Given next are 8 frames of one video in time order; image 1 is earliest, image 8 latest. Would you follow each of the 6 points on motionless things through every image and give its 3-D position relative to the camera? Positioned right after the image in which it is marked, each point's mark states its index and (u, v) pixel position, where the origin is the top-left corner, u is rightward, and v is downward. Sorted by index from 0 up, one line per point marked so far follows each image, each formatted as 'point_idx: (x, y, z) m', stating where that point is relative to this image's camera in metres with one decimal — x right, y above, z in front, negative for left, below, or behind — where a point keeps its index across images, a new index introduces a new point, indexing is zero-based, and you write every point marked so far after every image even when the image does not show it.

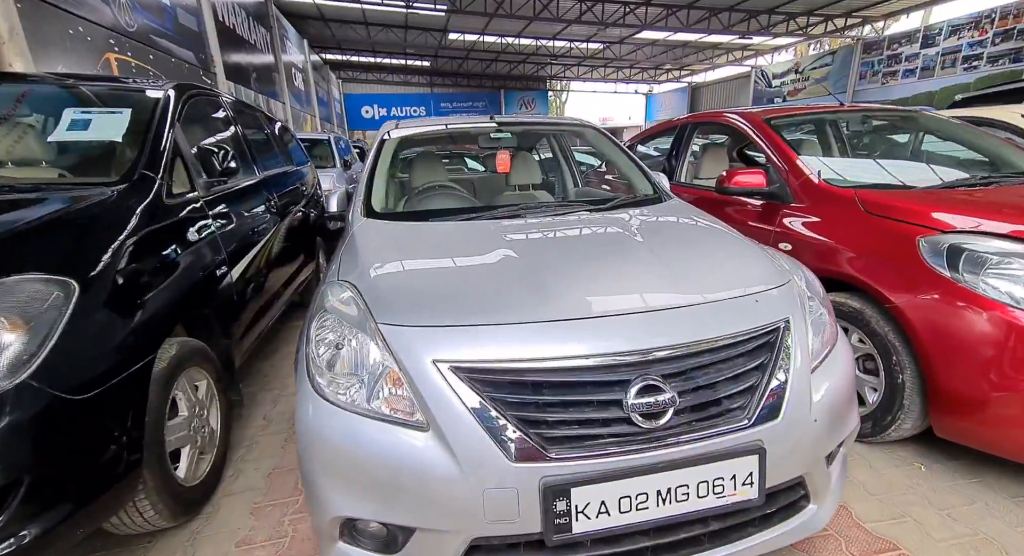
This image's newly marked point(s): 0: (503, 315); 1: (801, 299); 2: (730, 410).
0: (0.0, -0.1, +1.1) m
1: (+0.8, -0.1, +1.4) m
2: (+0.5, -0.3, +1.1) m
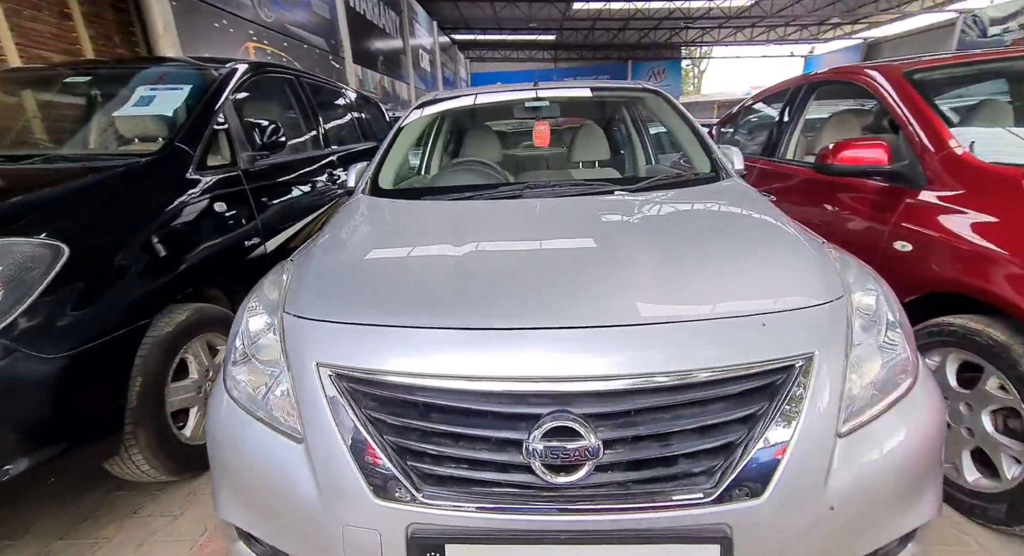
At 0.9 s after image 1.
0: (-0.2, -0.1, +0.9) m
1: (+0.7, -0.1, +1.0) m
2: (+0.3, -0.3, +0.8) m
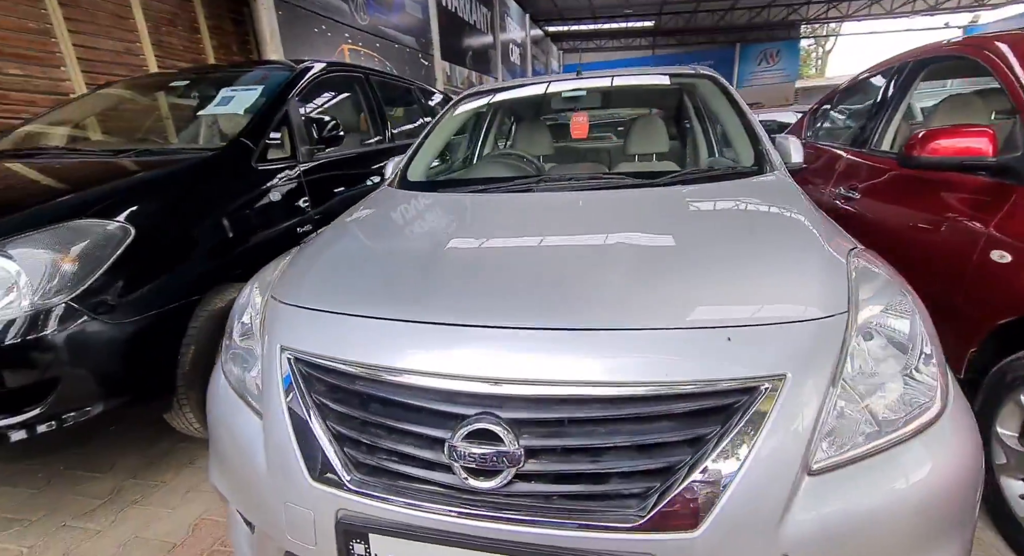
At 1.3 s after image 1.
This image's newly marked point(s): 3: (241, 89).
0: (-0.3, -0.1, +1.0) m
1: (+0.6, -0.1, +0.9) m
2: (+0.2, -0.3, +0.8) m
3: (-1.4, +1.0, +2.5) m
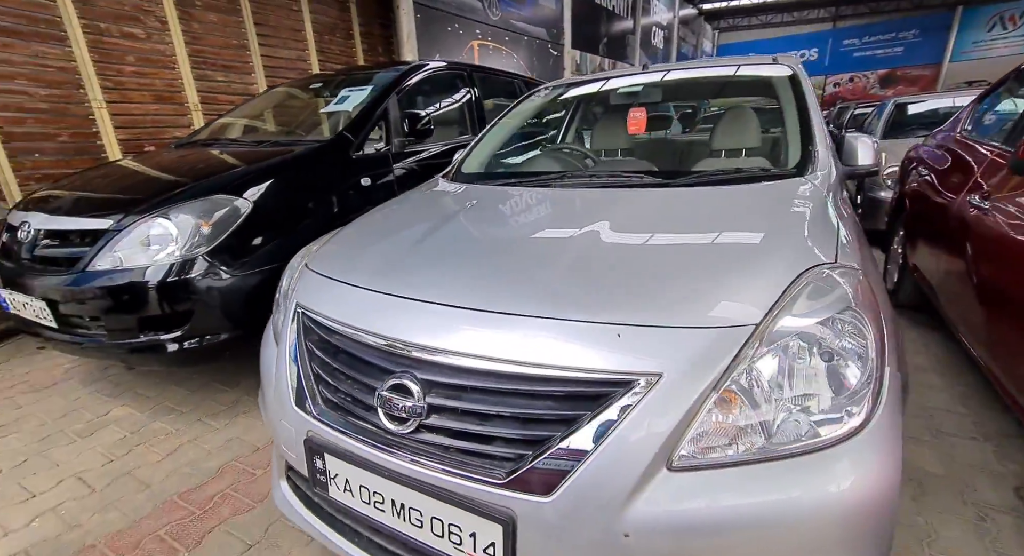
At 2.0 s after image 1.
0: (-0.4, 0.0, +1.2) m
1: (+0.4, -0.1, +0.9) m
2: (0.0, -0.3, +0.9) m
3: (-1.0, +1.1, +2.9) m
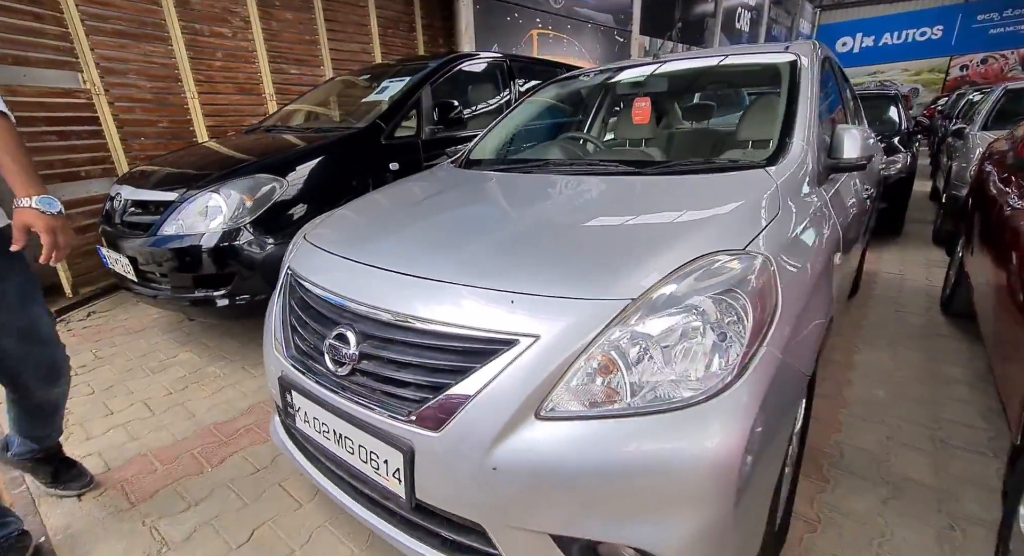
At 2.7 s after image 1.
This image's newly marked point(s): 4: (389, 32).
0: (-0.5, +0.1, +1.4) m
1: (+0.2, -0.1, +0.9) m
2: (-0.2, -0.3, +1.0) m
3: (-0.8, +1.3, +3.2) m
4: (-1.3, +2.6, +5.1) m
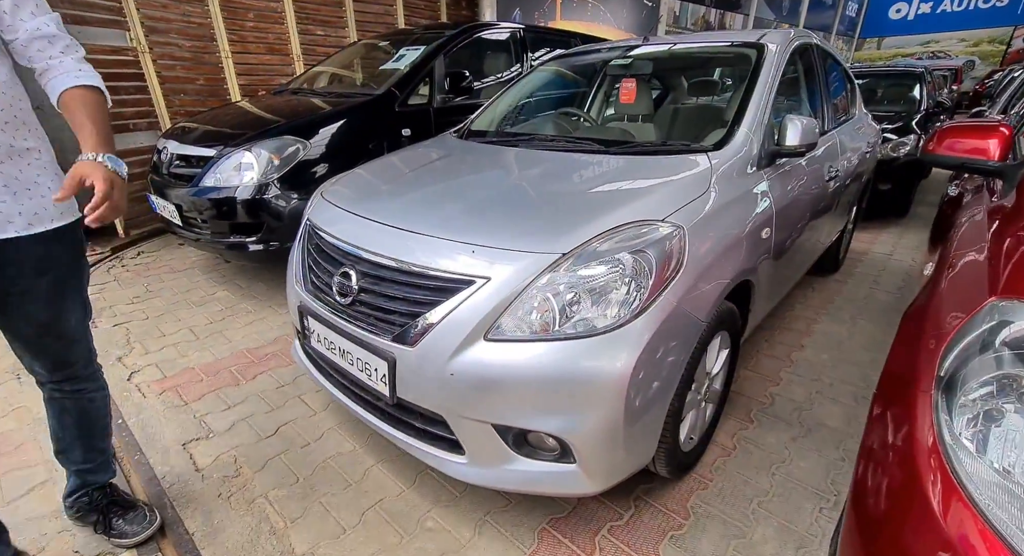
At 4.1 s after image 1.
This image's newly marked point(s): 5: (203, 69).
0: (-0.6, +0.3, +1.7) m
1: (+0.1, 0.0, +1.2) m
2: (-0.3, -0.1, +1.4) m
3: (-0.7, +1.6, +3.4) m
4: (-1.1, +3.1, +5.2) m
5: (-2.6, +1.8, +4.1) m
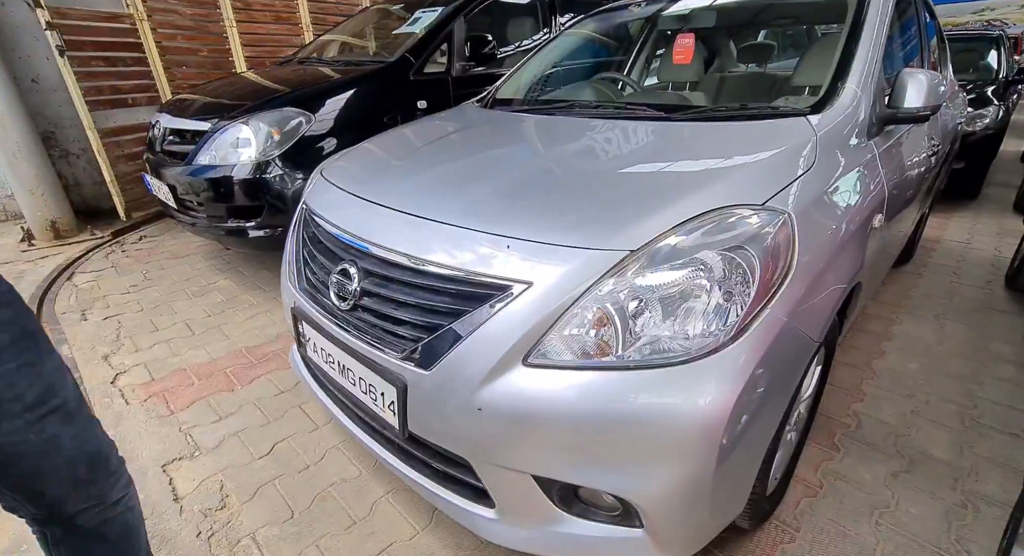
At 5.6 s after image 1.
0: (-0.5, +0.3, +1.4) m
1: (+0.2, 0.0, +0.9) m
2: (-0.2, -0.1, +1.1) m
3: (-0.5, +1.7, +3.0) m
4: (-0.8, +3.2, +4.8) m
5: (-2.4, +1.9, +3.8) m
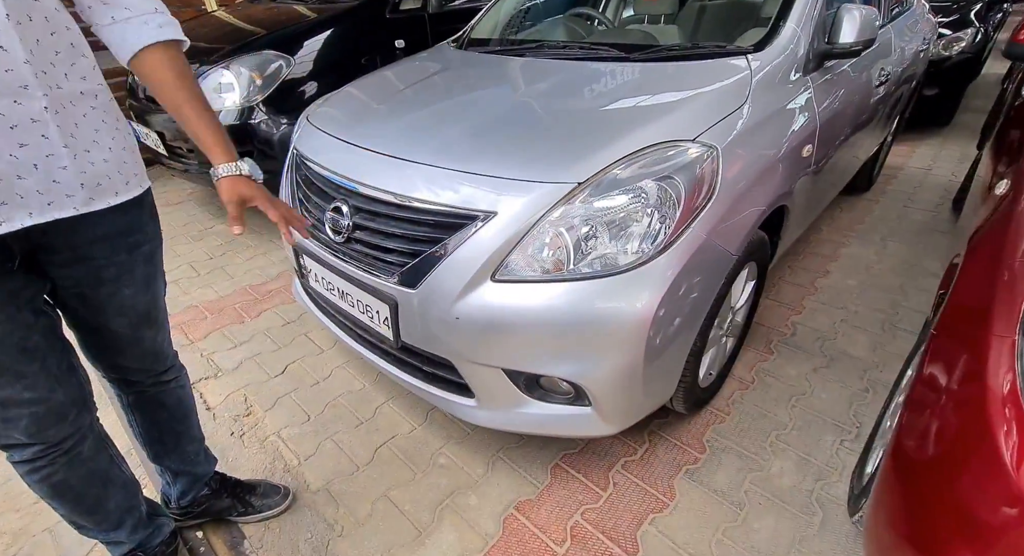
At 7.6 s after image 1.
0: (-0.6, +0.5, +1.5) m
1: (+0.1, +0.2, +1.1) m
2: (-0.3, 0.0, +1.3) m
3: (-0.7, +2.1, +3.0) m
4: (-1.0, +3.8, +4.6) m
5: (-2.6, +2.3, +3.7) m
